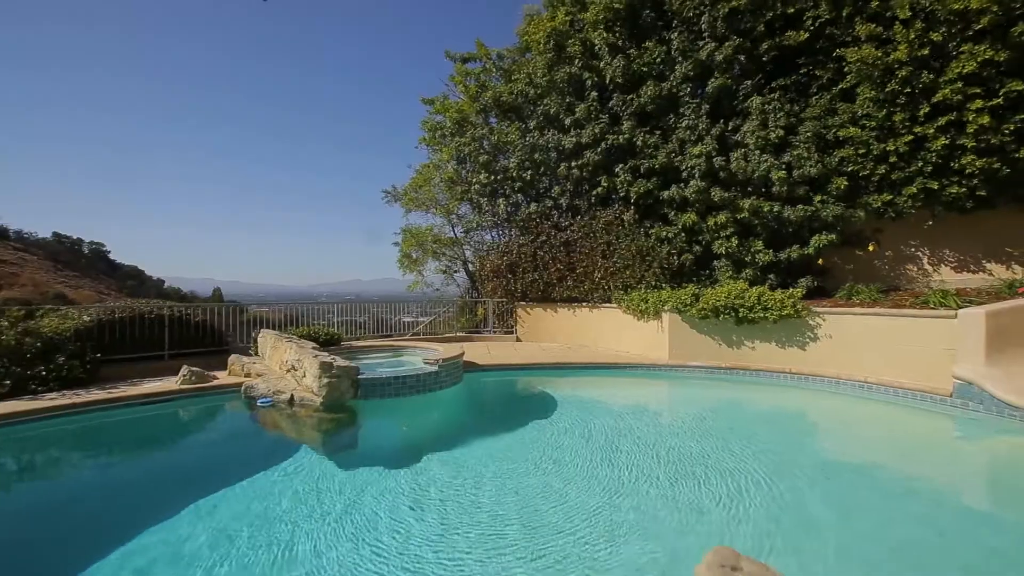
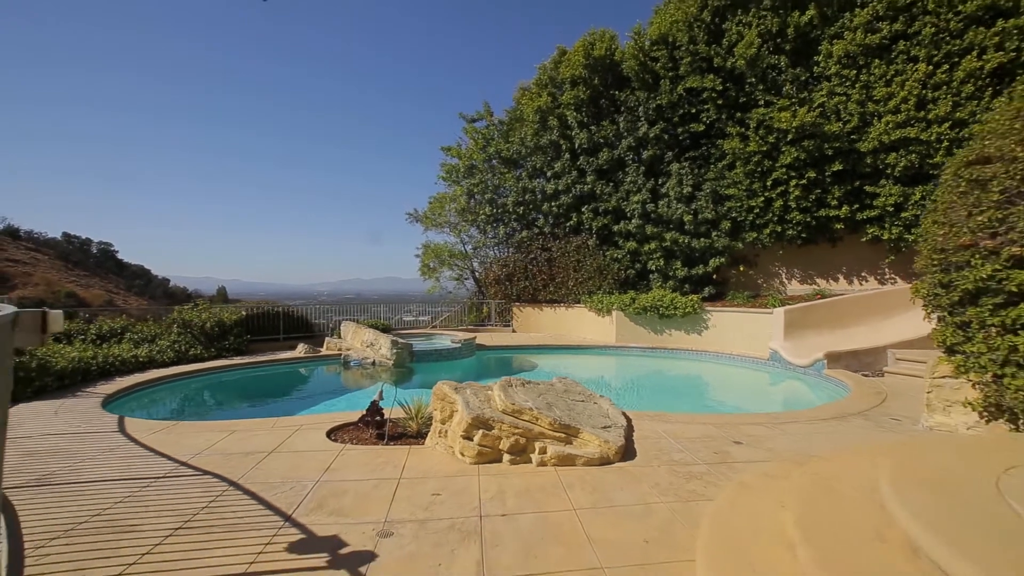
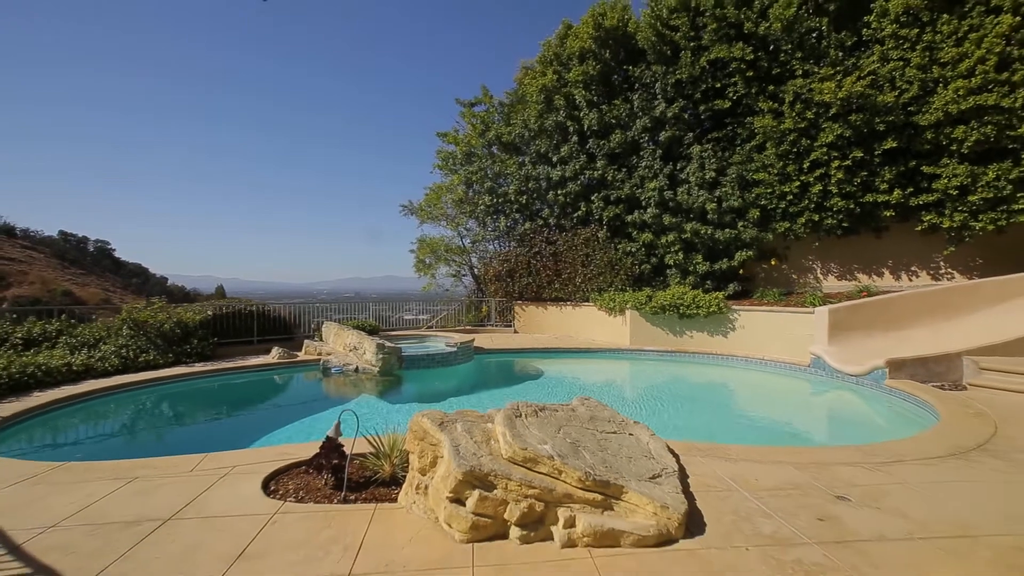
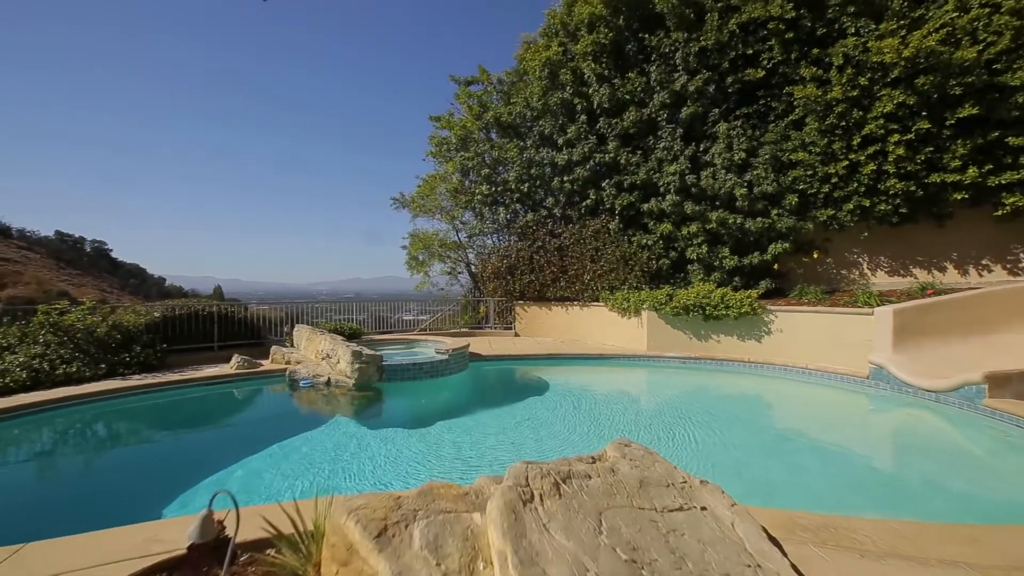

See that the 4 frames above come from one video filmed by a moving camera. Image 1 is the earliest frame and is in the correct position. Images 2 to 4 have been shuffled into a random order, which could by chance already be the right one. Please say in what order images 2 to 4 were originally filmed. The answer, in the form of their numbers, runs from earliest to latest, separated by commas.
4, 3, 2
